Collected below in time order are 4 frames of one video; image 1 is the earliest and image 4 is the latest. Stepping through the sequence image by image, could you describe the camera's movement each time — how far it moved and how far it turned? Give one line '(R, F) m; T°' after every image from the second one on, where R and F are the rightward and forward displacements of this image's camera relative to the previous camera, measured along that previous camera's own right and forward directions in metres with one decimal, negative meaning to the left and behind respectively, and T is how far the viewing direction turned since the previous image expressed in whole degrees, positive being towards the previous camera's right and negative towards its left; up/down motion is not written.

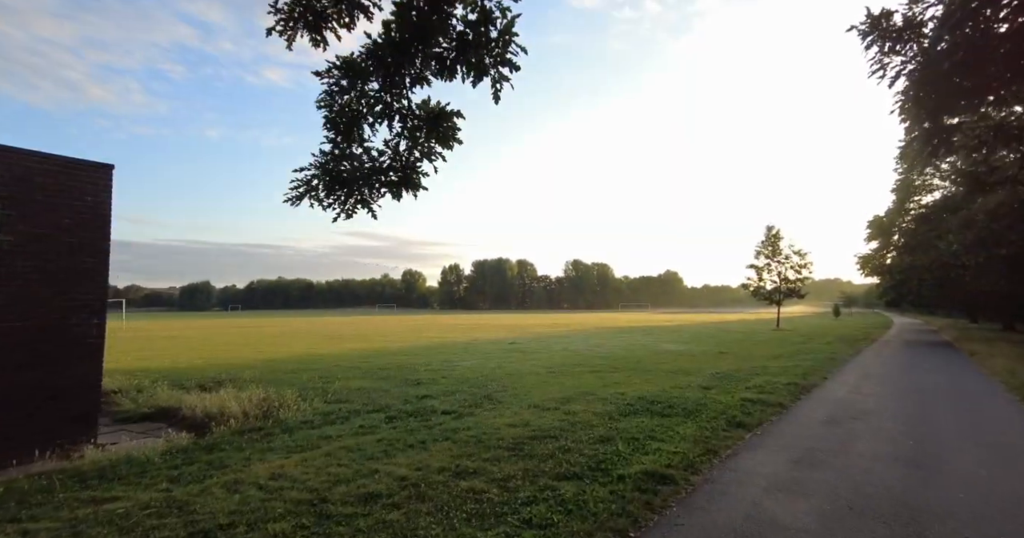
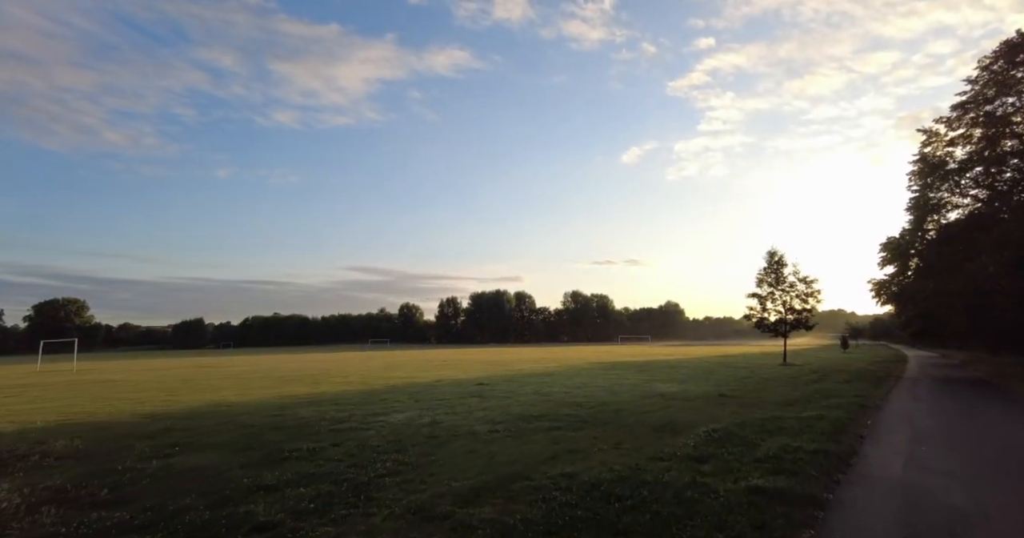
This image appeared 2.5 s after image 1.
(+1.8, +4.0) m; 0°
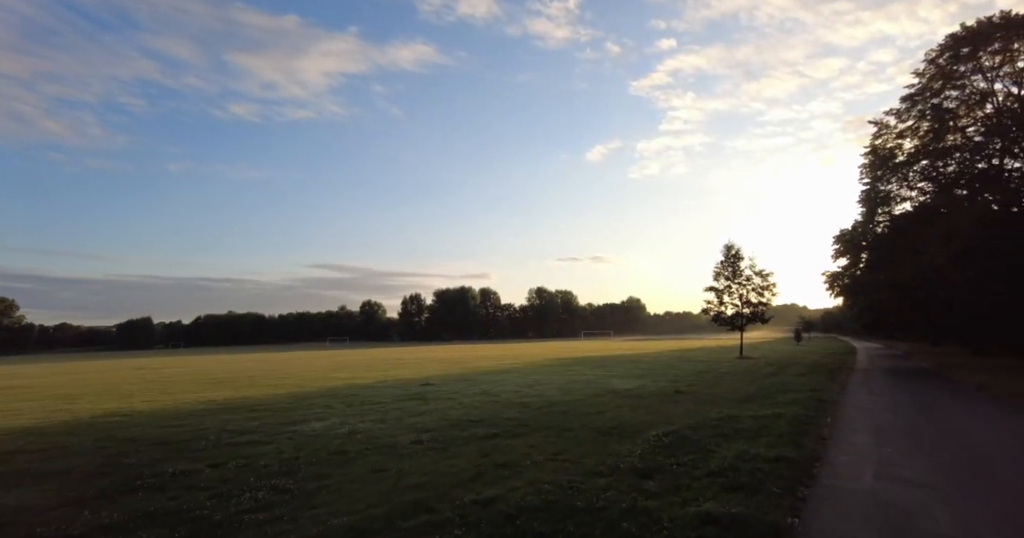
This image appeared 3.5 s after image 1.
(+0.8, +1.6) m; +4°
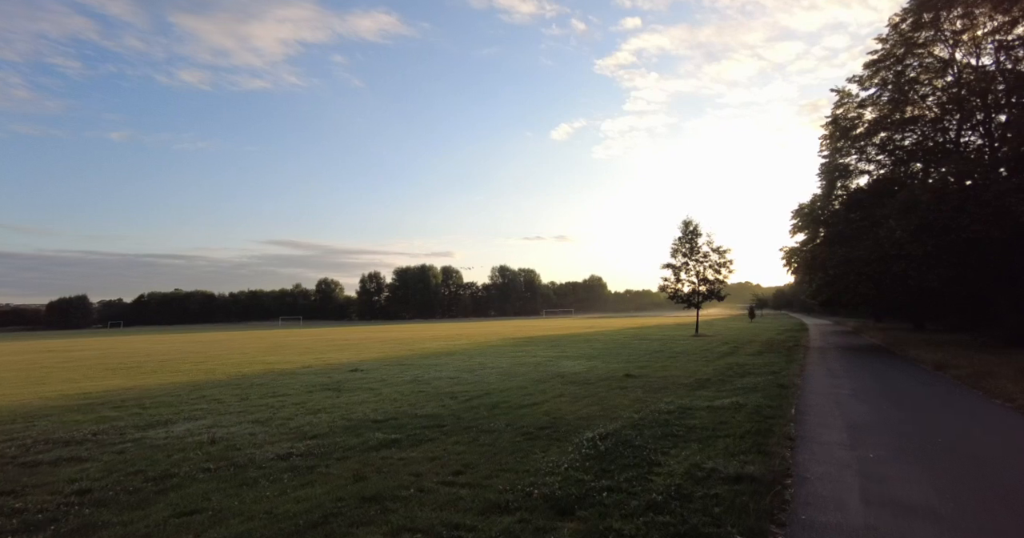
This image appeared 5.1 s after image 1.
(+1.1, +2.5) m; +4°
